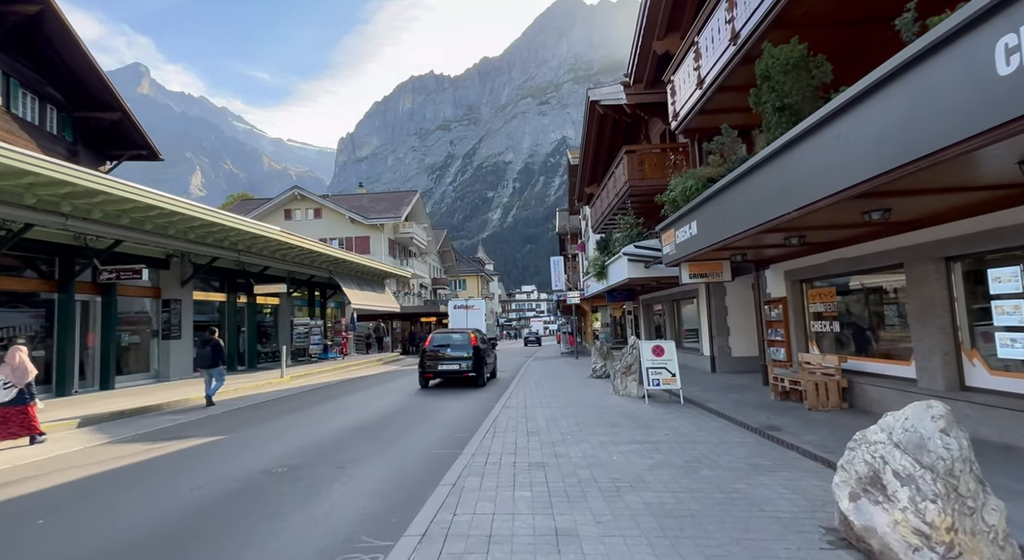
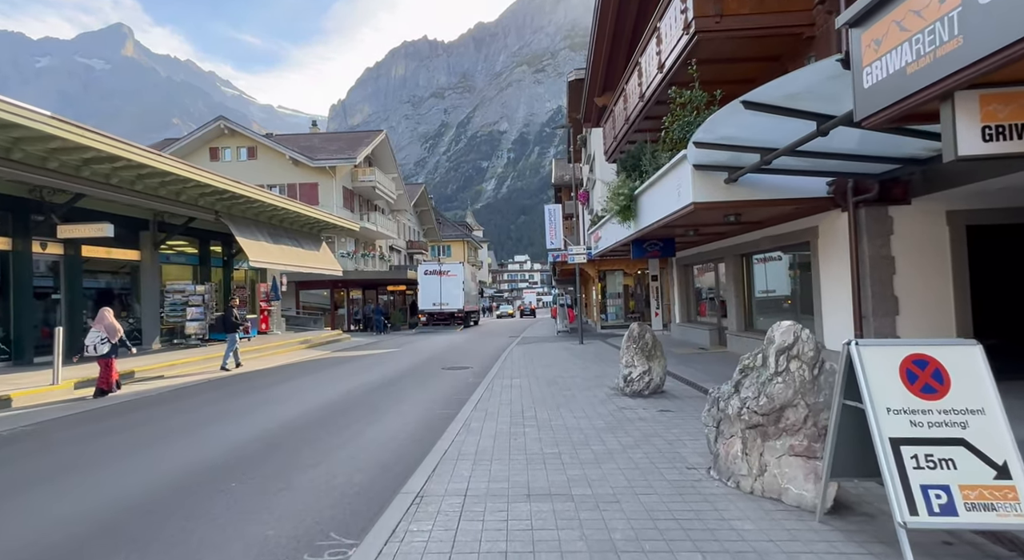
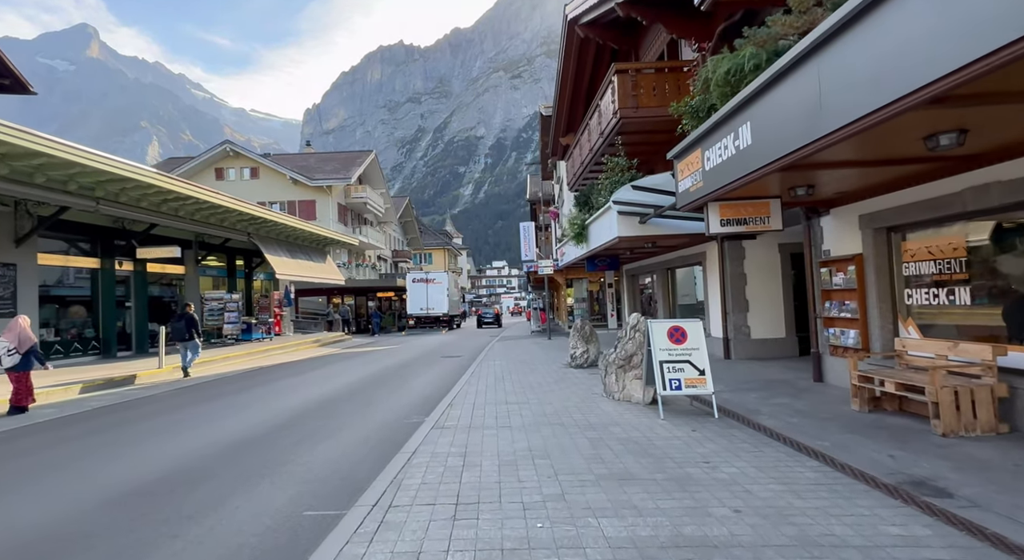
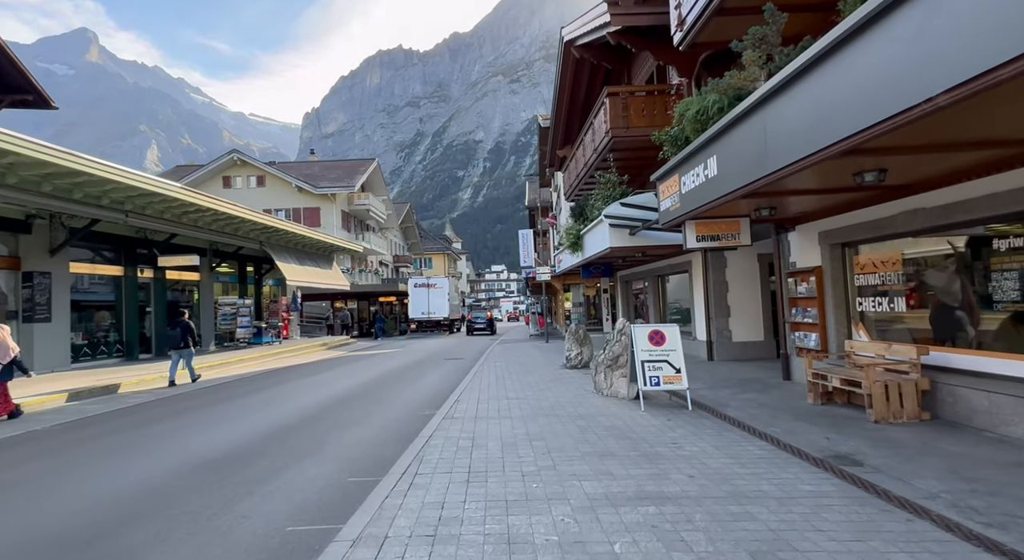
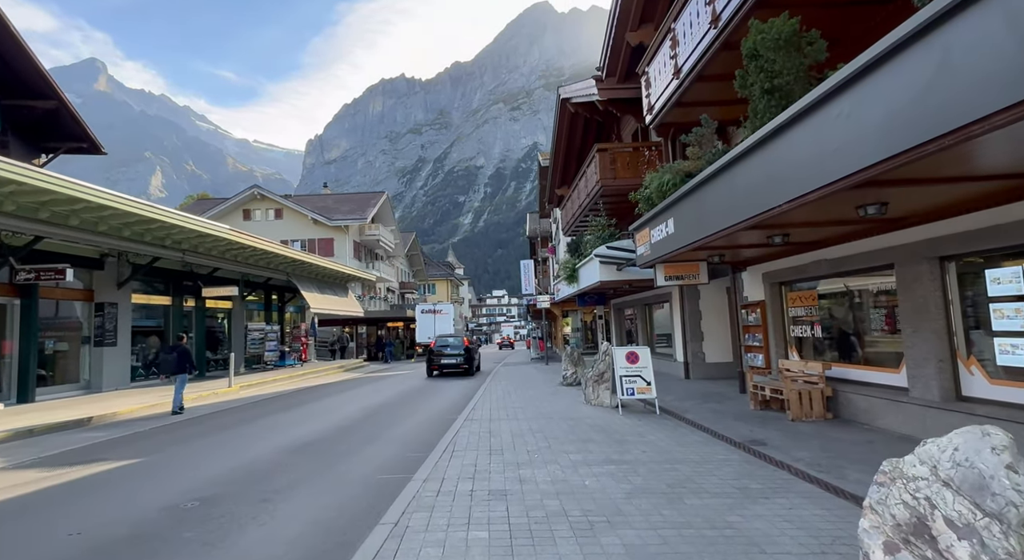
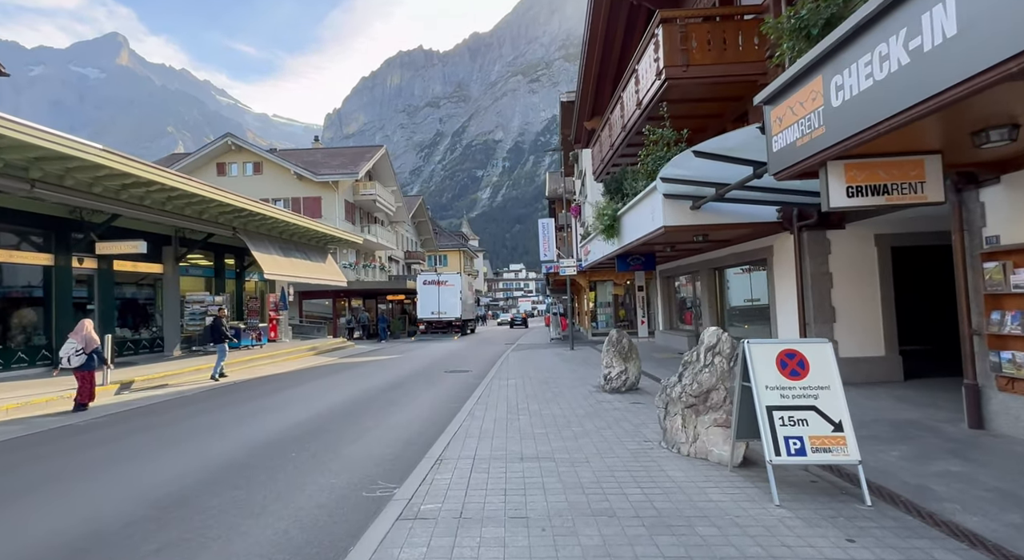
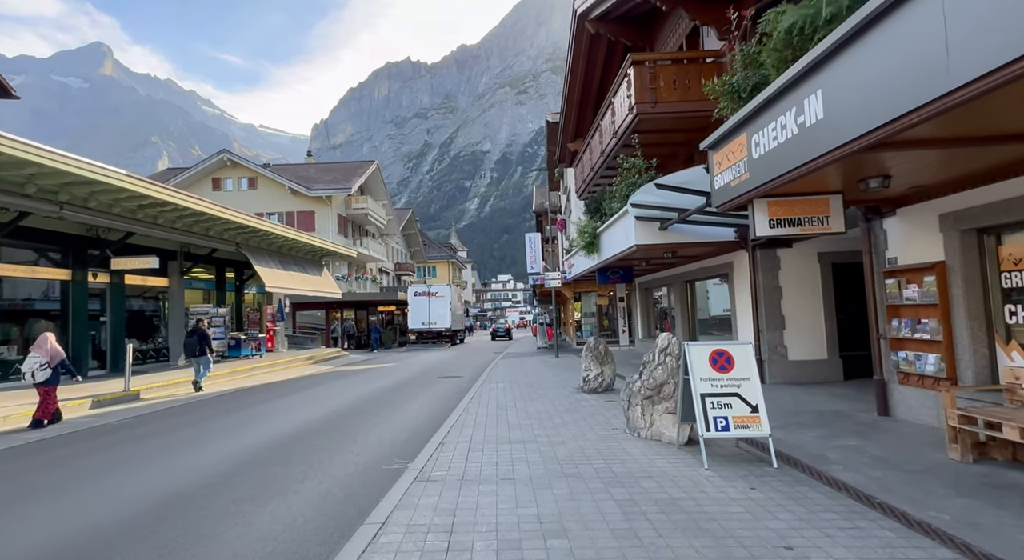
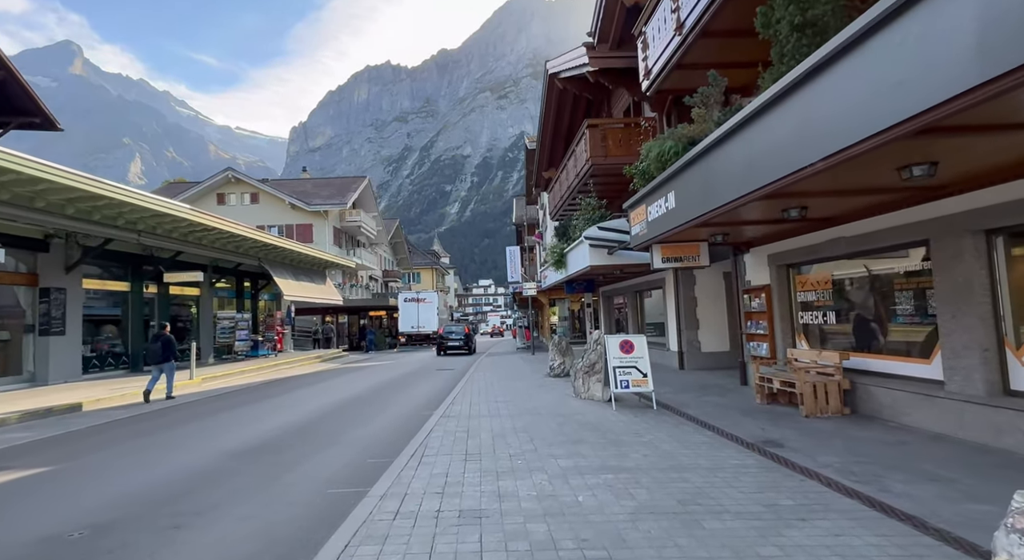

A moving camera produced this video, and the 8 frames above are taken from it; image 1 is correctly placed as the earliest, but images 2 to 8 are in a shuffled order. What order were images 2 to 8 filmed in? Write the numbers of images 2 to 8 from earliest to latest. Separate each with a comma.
5, 8, 4, 3, 7, 6, 2
